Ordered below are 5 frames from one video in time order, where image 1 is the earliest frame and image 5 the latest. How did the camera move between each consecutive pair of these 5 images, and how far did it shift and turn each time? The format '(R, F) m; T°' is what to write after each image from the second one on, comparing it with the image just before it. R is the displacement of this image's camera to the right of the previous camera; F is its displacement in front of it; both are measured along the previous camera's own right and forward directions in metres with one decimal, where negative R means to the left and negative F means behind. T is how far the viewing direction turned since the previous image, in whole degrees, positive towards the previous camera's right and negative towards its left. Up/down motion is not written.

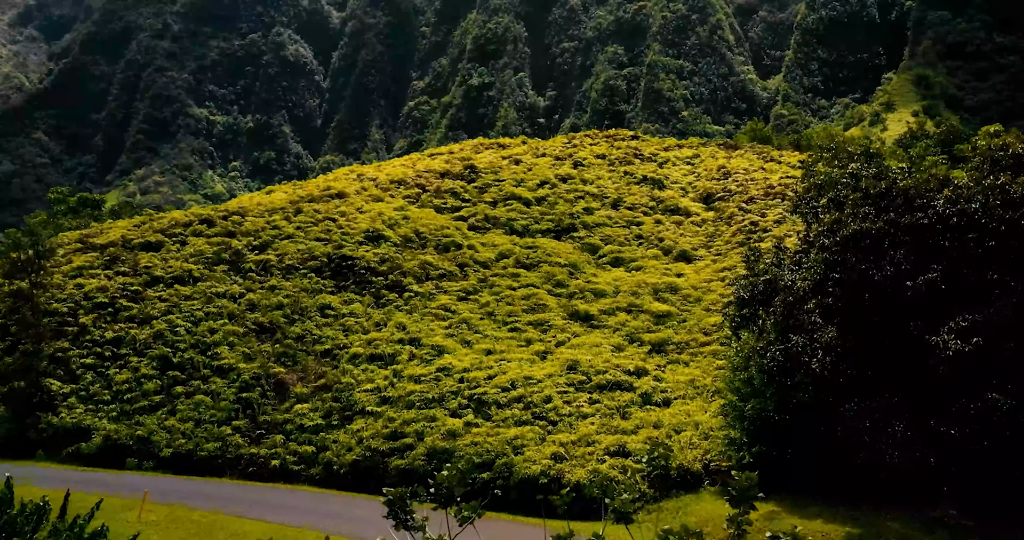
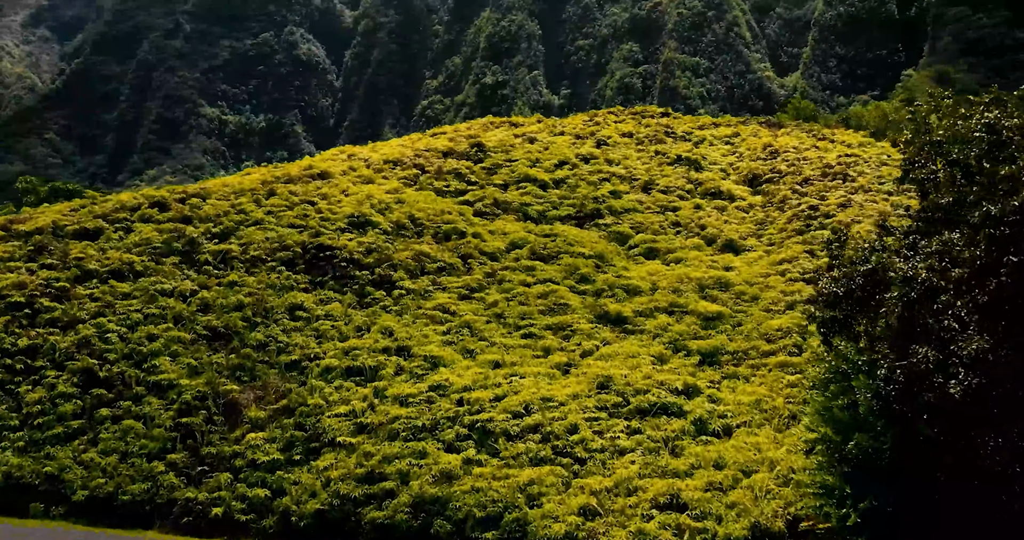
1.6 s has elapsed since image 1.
(0.0, +5.0) m; -1°
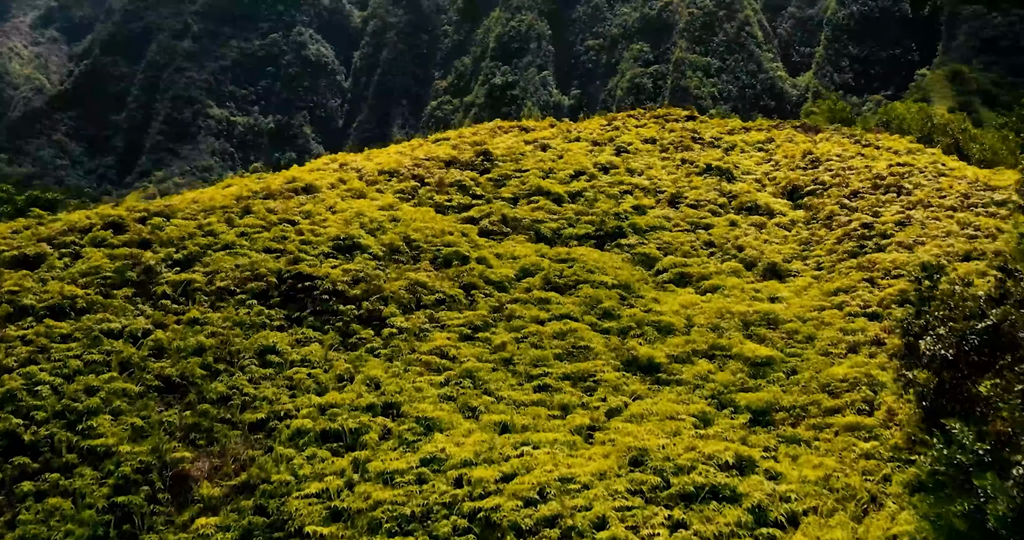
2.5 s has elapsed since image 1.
(0.0, +3.3) m; 0°
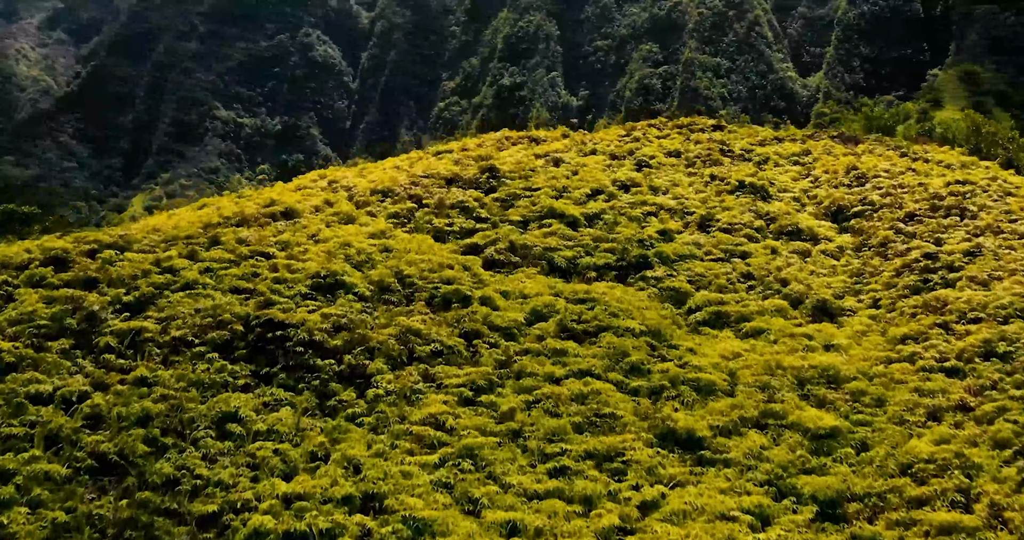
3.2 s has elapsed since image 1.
(0.0, +3.1) m; 0°
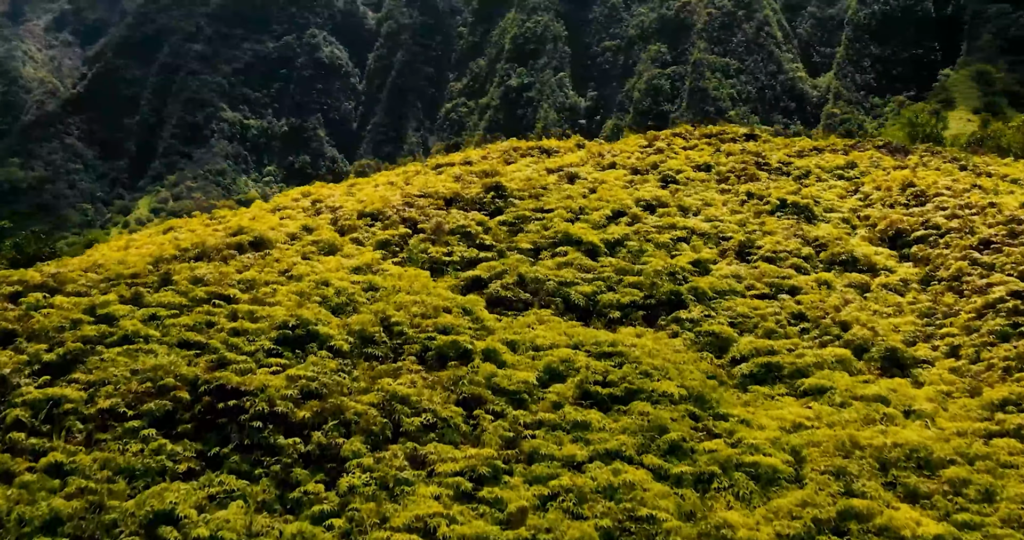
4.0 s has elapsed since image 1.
(0.0, +3.2) m; 0°
